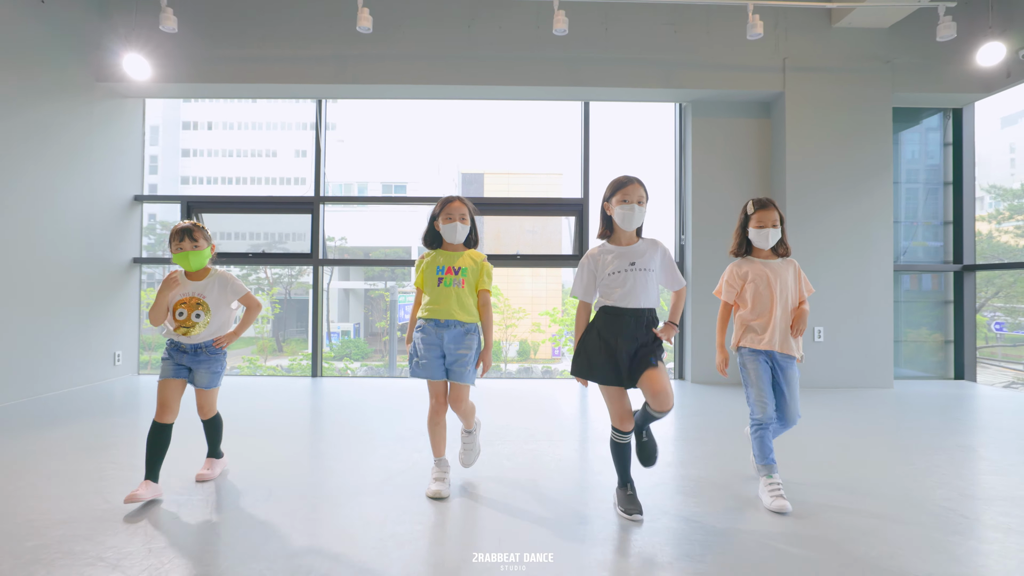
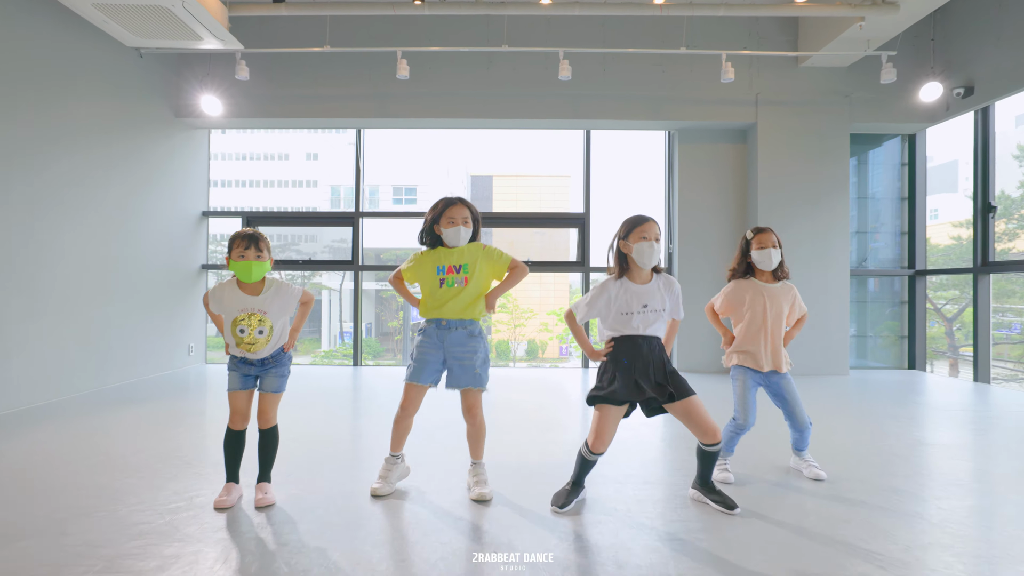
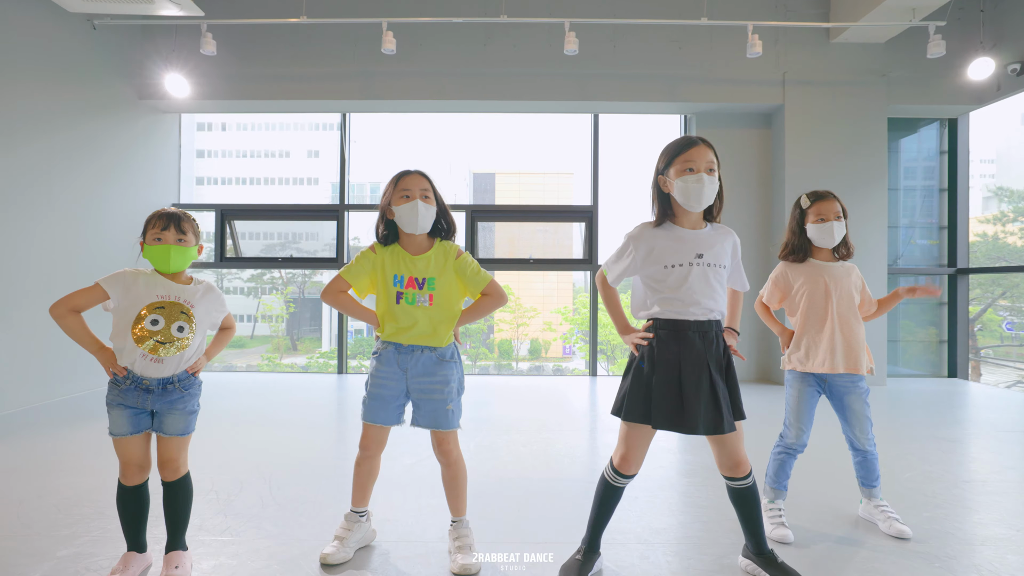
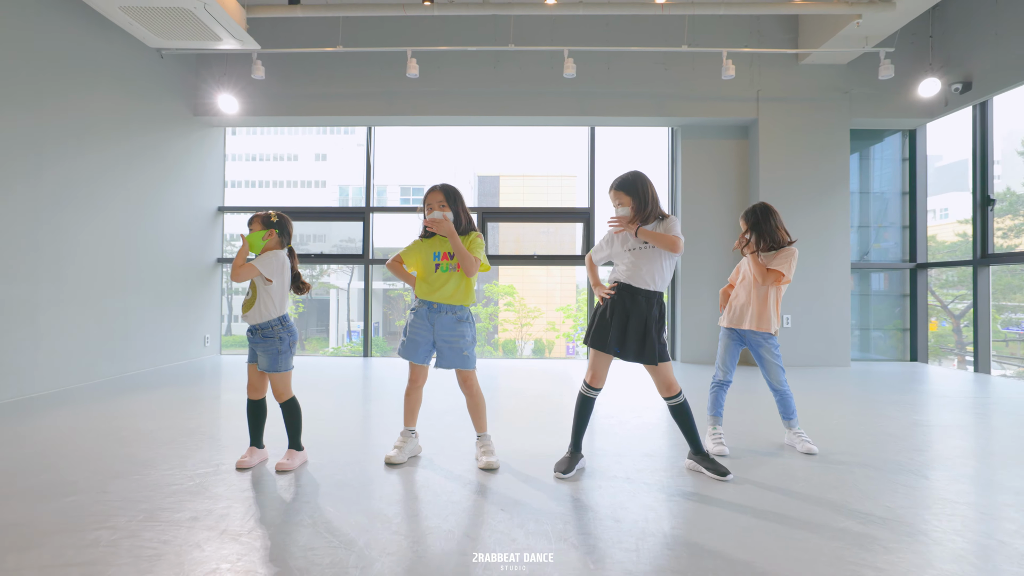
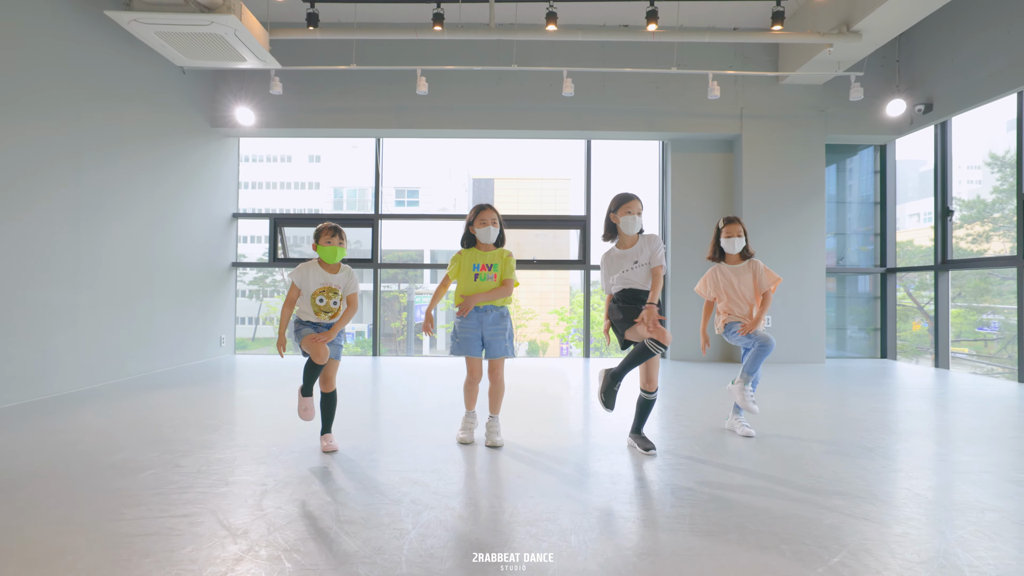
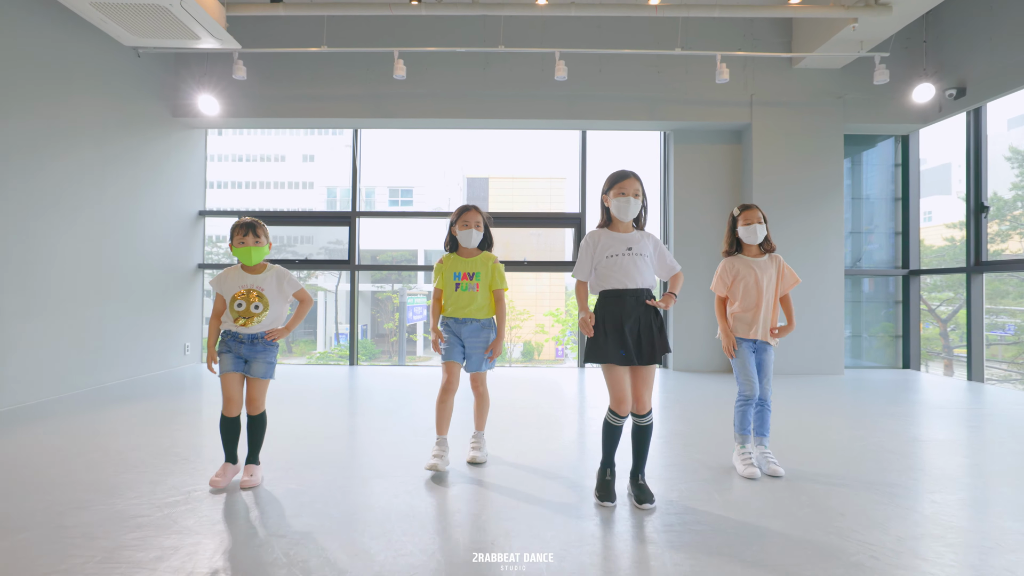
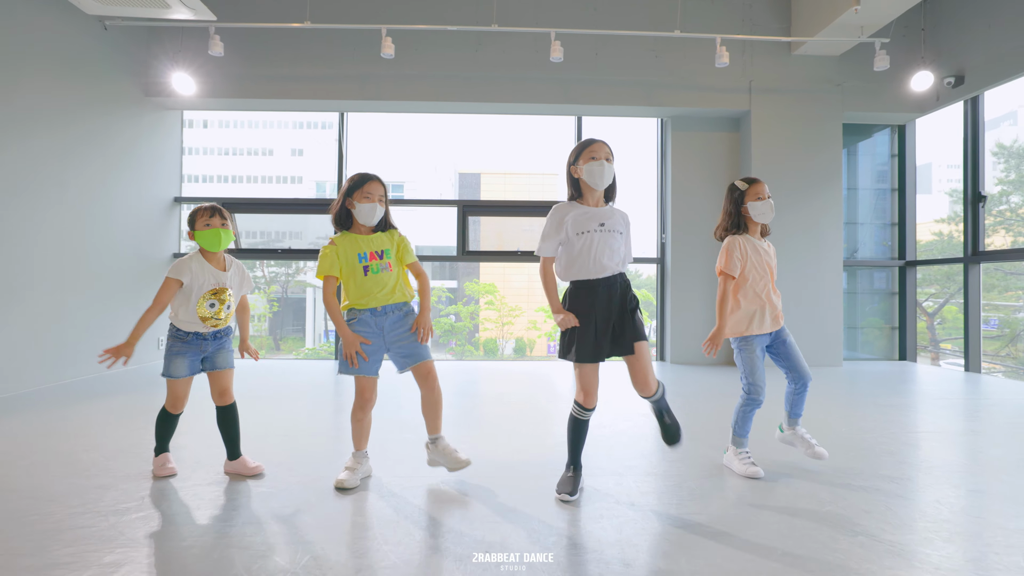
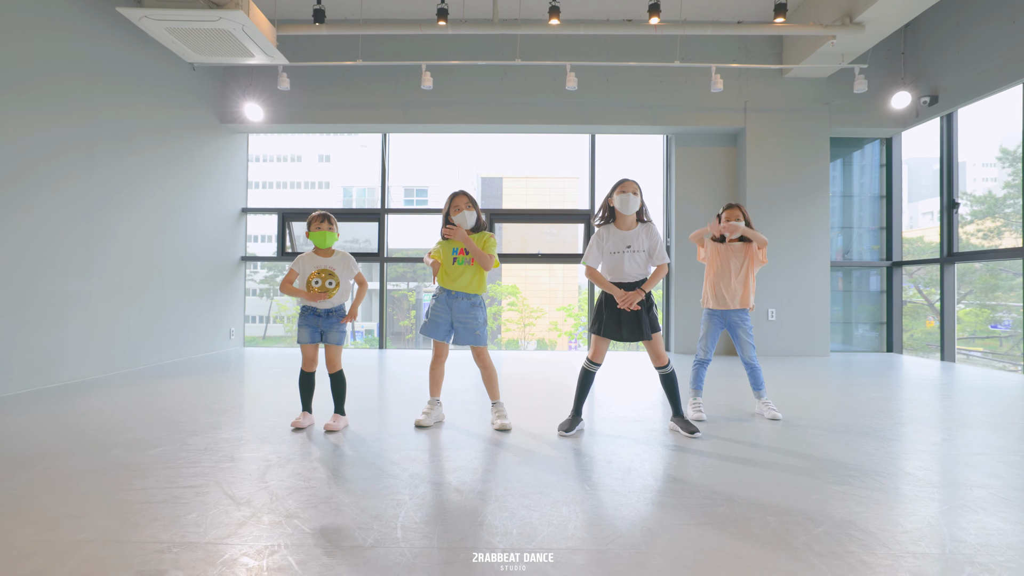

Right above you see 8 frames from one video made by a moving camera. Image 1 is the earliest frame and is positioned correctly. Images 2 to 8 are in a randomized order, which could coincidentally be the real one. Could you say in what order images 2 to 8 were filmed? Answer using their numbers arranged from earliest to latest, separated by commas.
6, 5, 2, 3, 4, 8, 7
